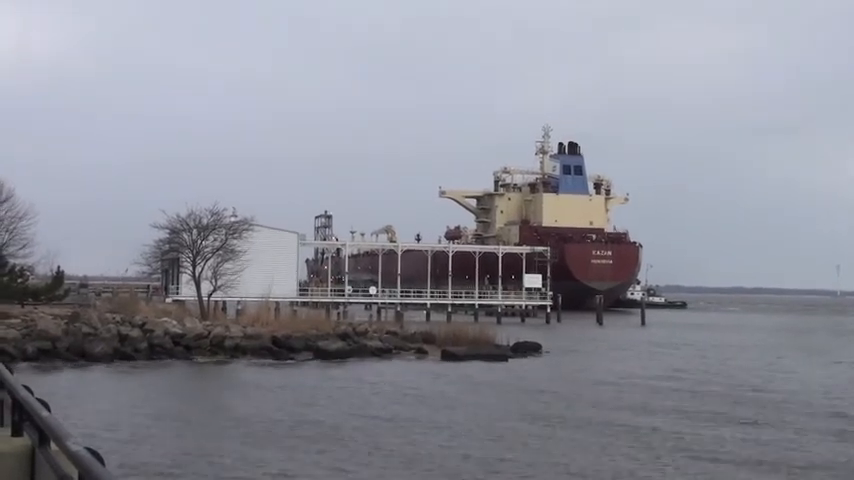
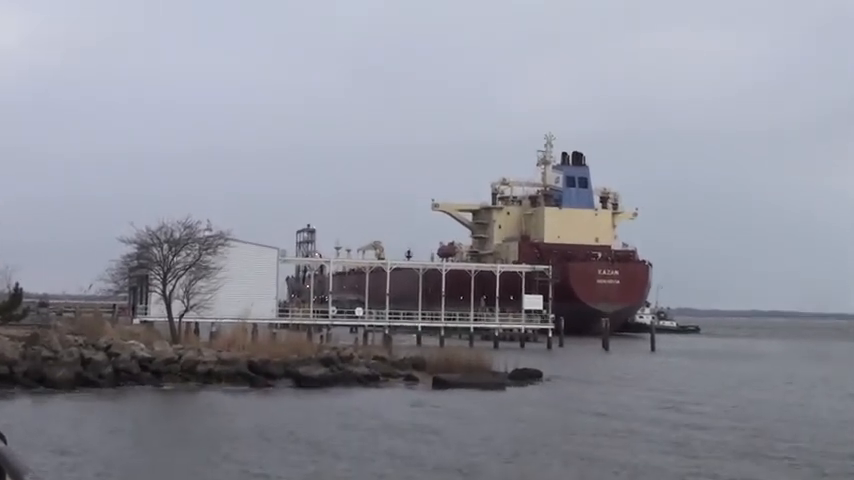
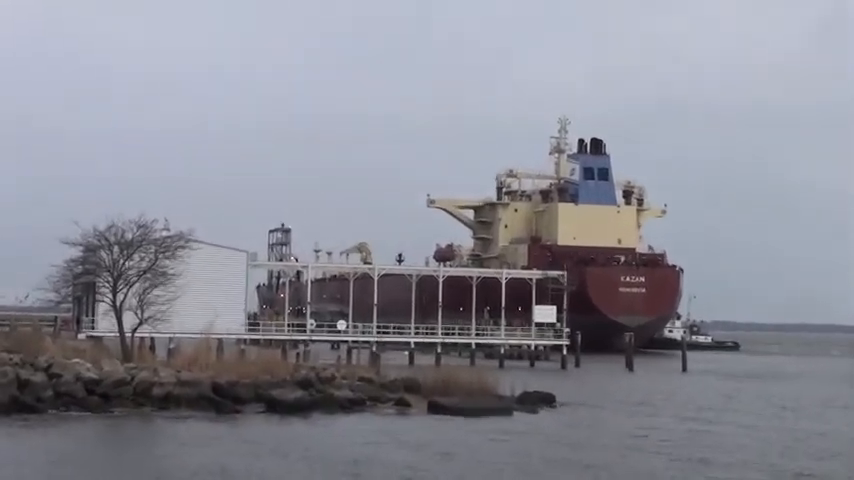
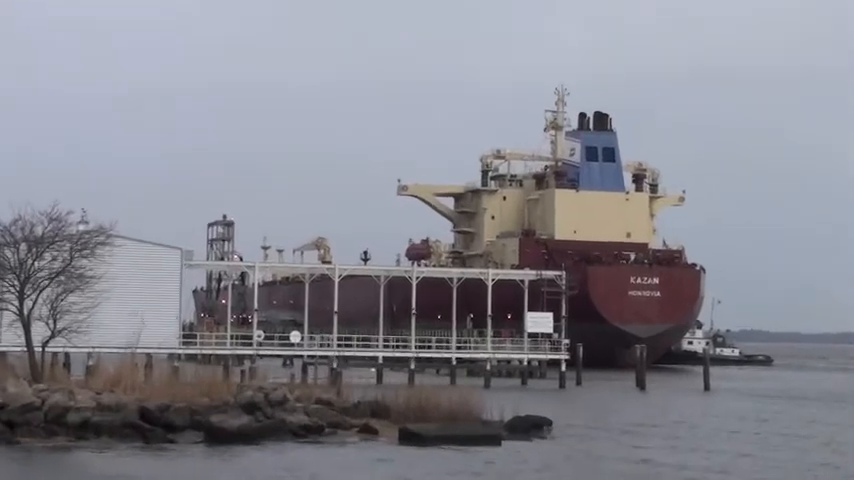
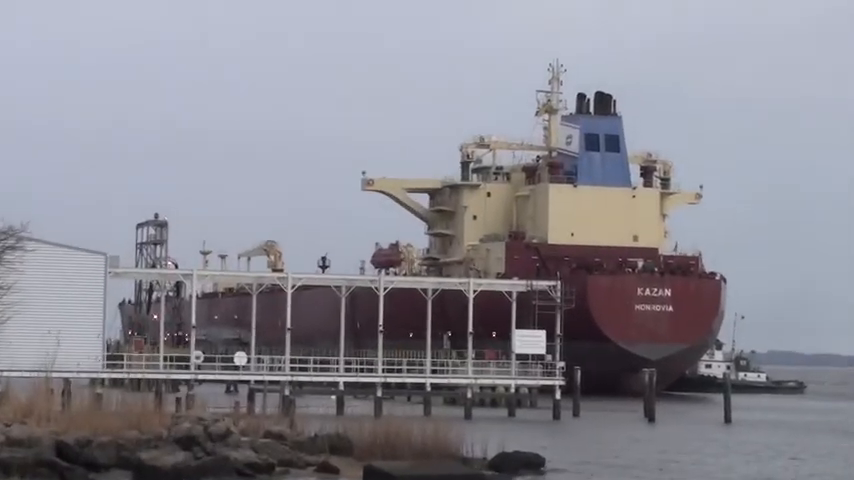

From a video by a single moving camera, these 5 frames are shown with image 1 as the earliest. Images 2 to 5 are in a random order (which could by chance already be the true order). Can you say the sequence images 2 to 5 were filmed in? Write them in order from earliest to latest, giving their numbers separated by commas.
2, 3, 4, 5
